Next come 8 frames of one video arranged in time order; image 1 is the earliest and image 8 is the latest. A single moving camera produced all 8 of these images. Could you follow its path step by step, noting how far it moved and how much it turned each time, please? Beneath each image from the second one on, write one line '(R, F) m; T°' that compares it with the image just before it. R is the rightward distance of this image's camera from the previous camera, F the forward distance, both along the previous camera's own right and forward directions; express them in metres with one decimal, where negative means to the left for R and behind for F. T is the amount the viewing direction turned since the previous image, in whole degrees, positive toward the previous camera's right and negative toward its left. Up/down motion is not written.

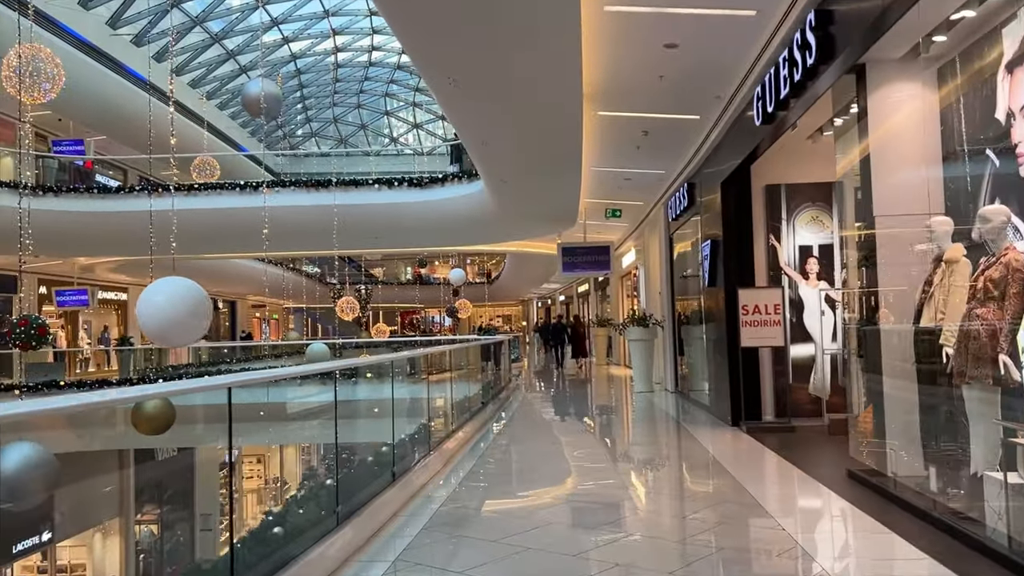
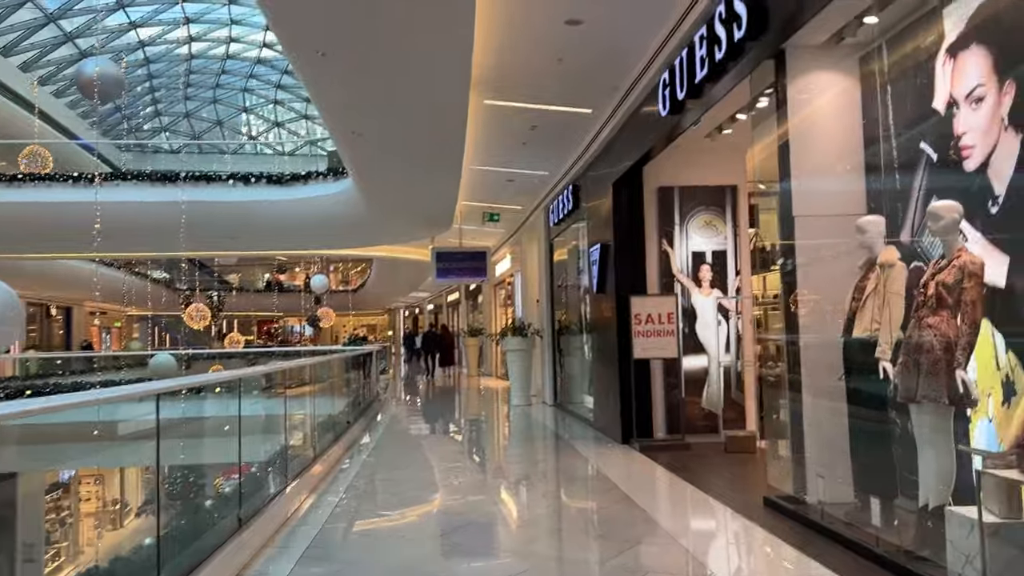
(-0.1, +0.7) m; +9°
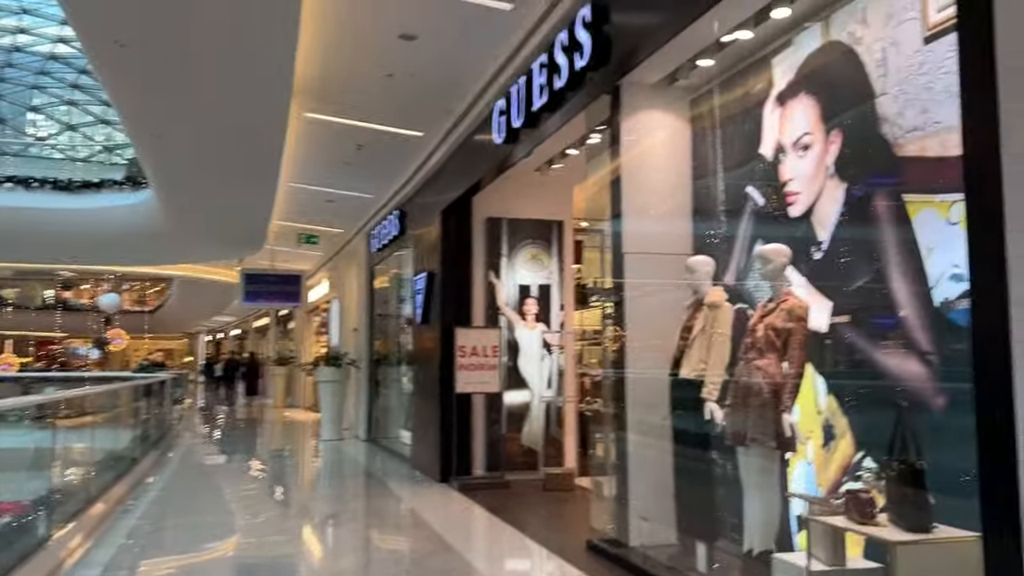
(0.0, +0.3) m; +12°
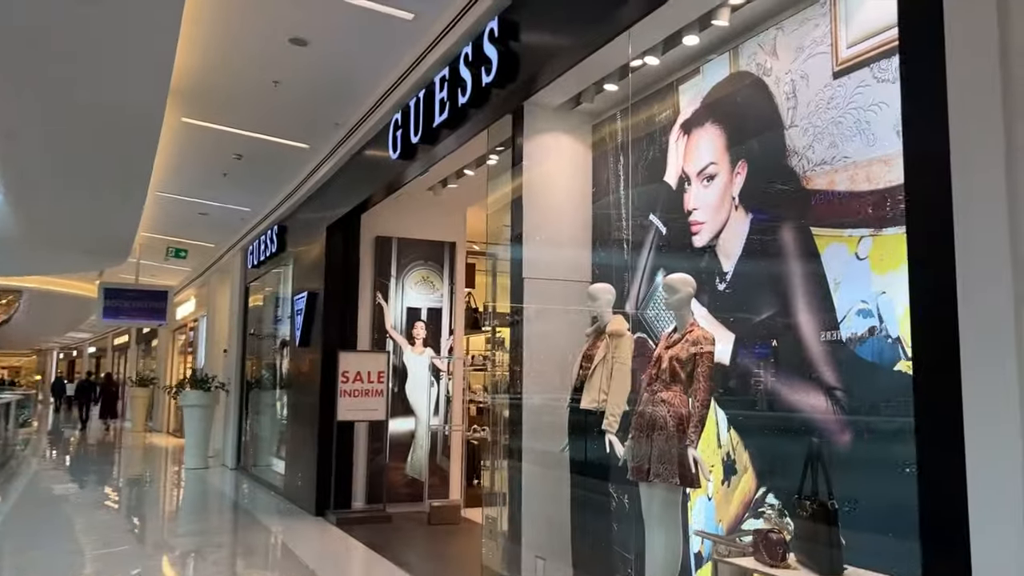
(-0.1, +0.2) m; +8°
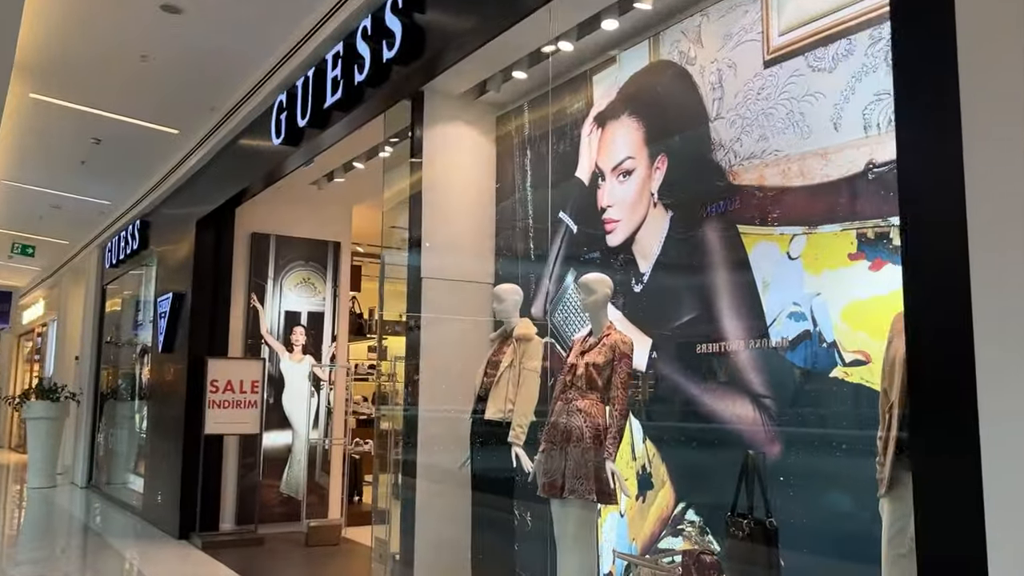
(-0.1, +0.3) m; +8°
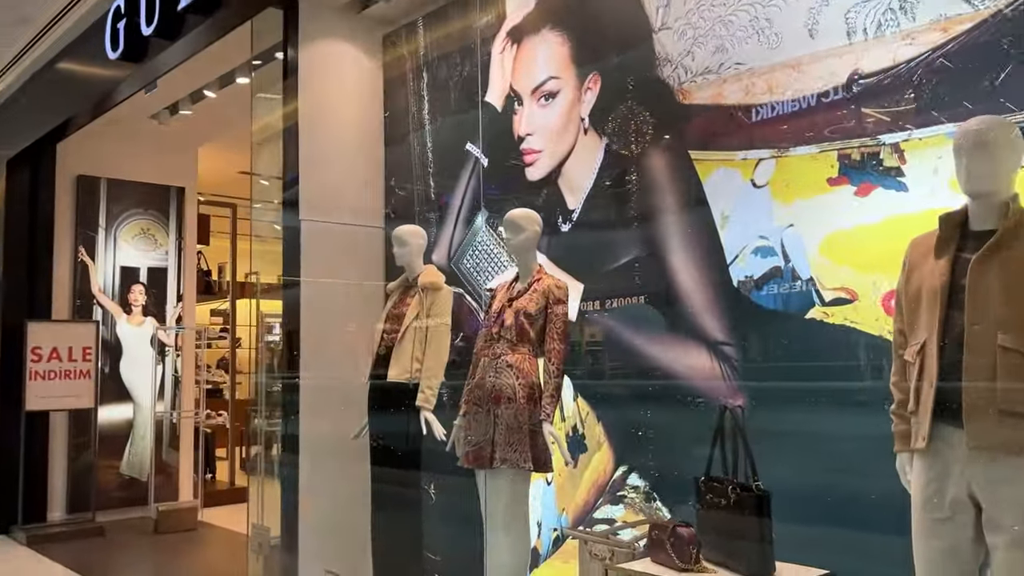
(-0.2, +0.5) m; +11°
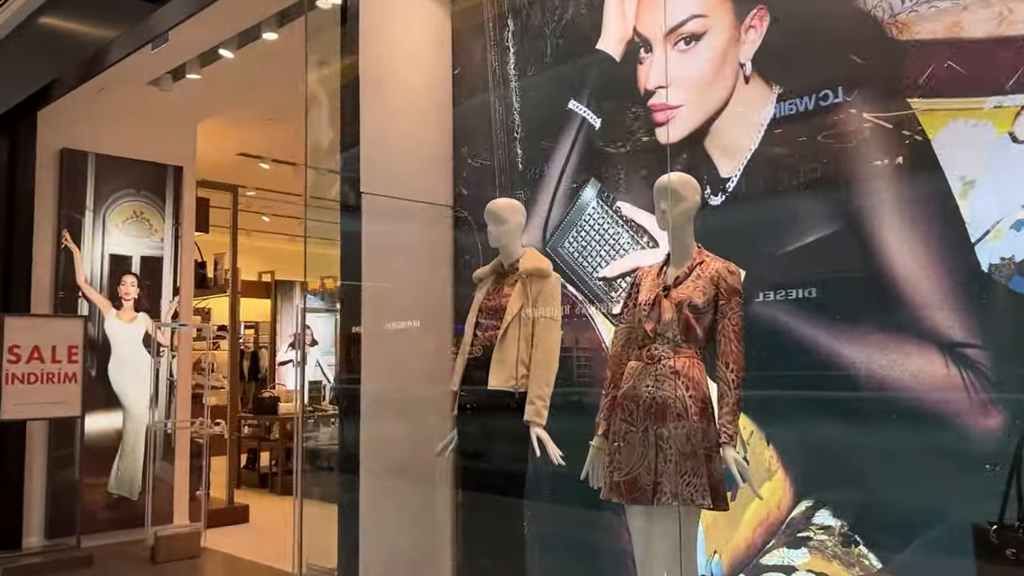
(-0.5, +0.6) m; +3°
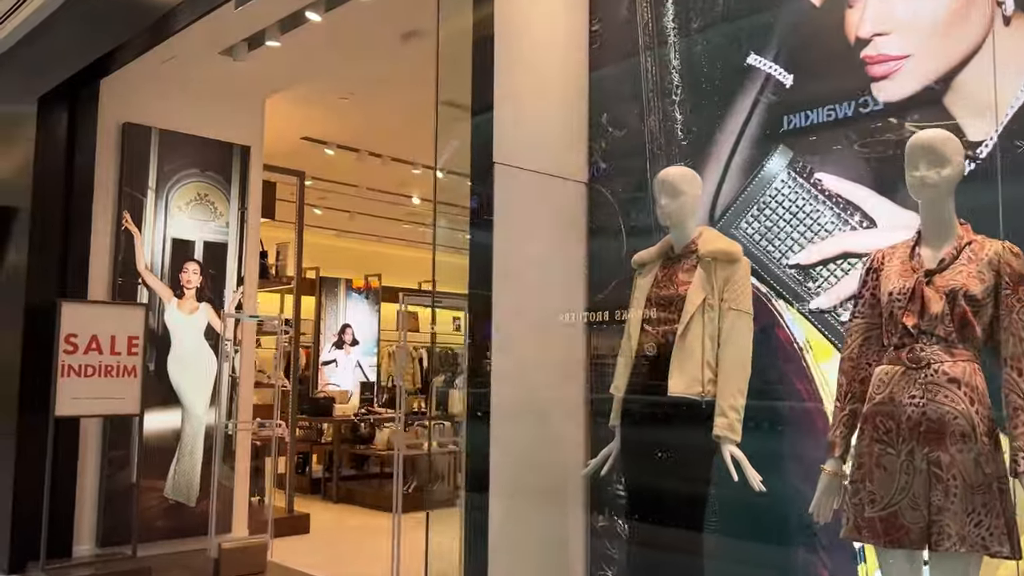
(-0.4, +0.4) m; -1°
